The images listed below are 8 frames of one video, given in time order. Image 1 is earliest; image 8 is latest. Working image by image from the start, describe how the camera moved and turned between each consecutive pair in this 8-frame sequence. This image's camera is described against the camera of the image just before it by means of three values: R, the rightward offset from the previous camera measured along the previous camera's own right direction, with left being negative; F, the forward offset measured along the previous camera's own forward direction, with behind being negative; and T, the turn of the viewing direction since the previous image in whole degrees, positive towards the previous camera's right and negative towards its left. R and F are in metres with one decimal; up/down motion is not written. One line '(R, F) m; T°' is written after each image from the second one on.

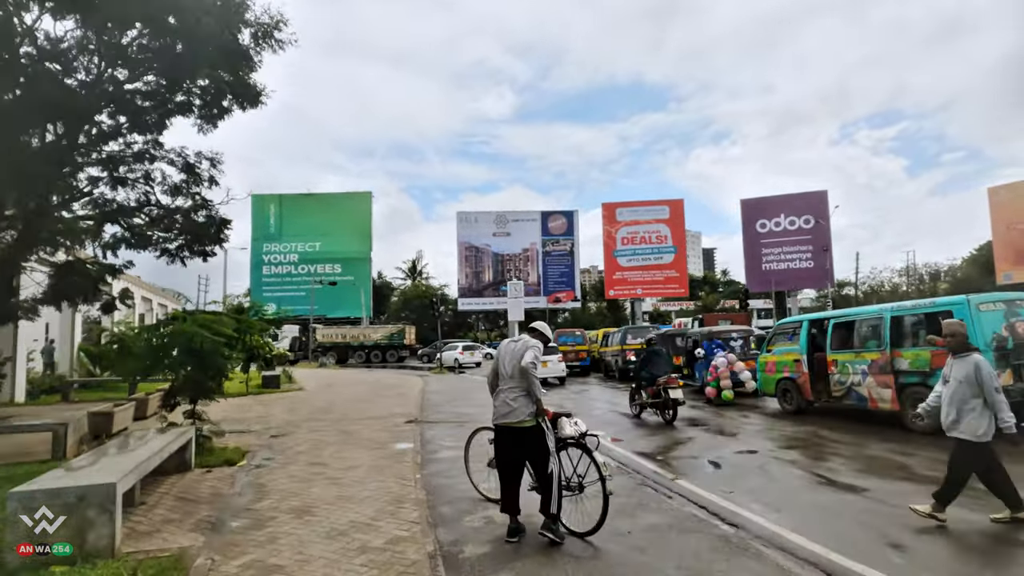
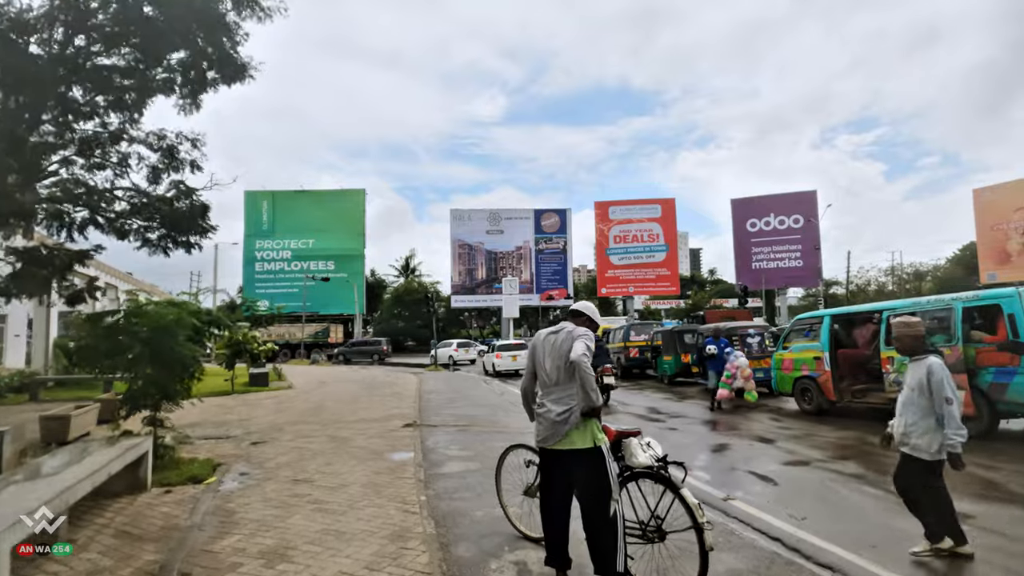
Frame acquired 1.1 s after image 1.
(-0.3, +1.2) m; +1°
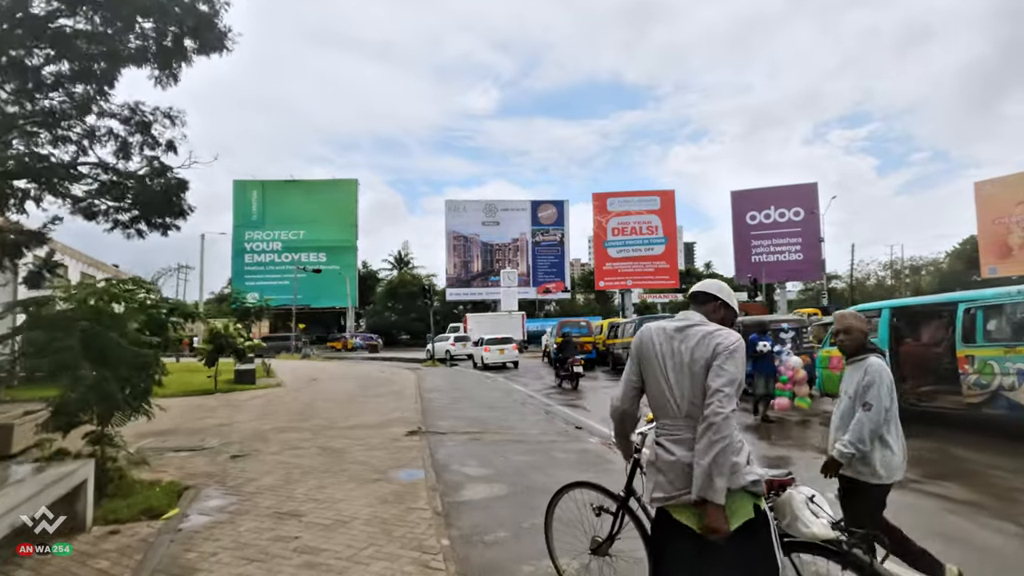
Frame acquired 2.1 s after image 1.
(-0.5, +1.4) m; +1°
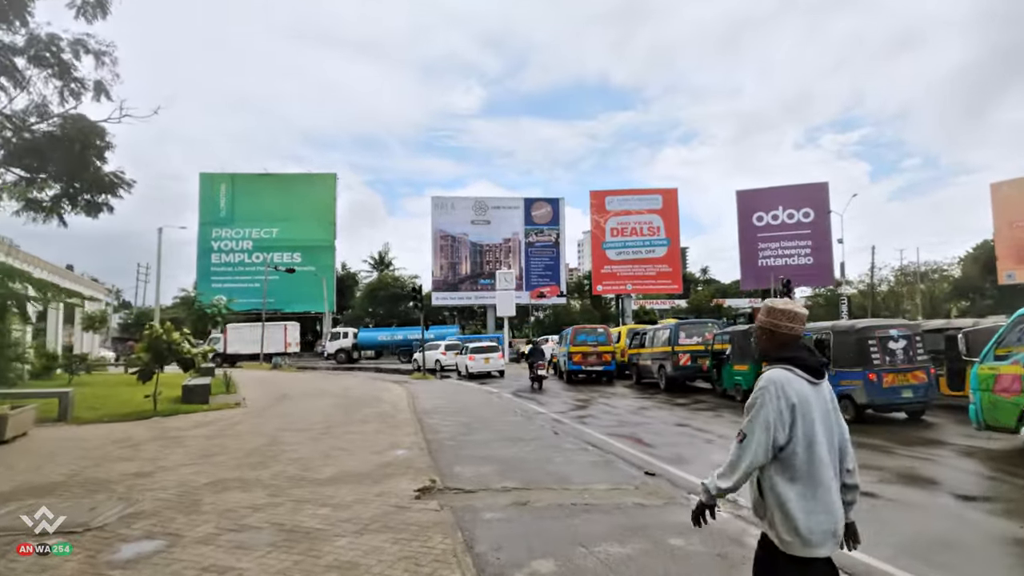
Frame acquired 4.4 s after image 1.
(-0.9, +3.1) m; +2°
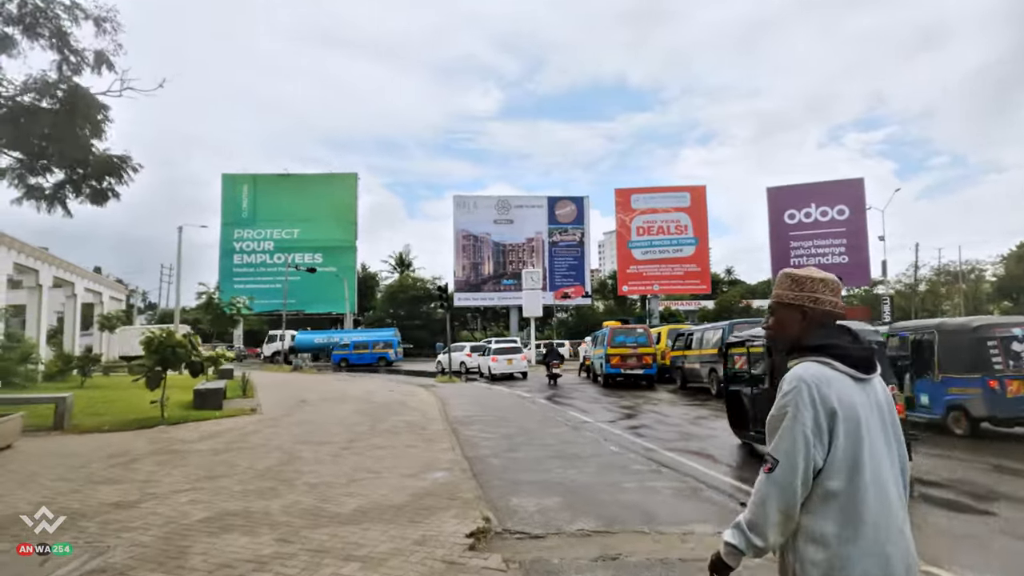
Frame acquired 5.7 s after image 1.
(-0.5, +1.5) m; -2°
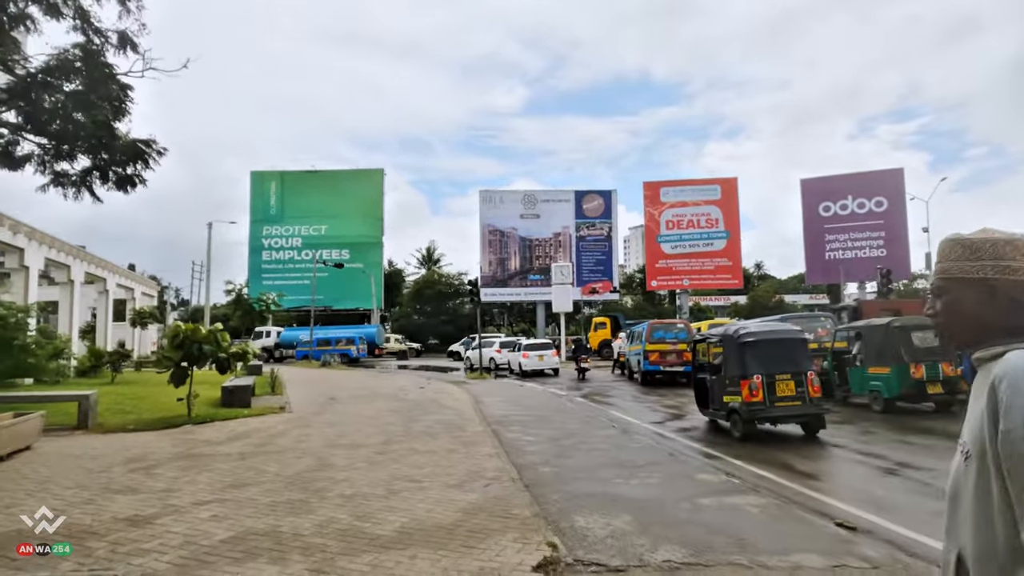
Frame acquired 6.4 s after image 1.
(-0.3, +0.8) m; -2°
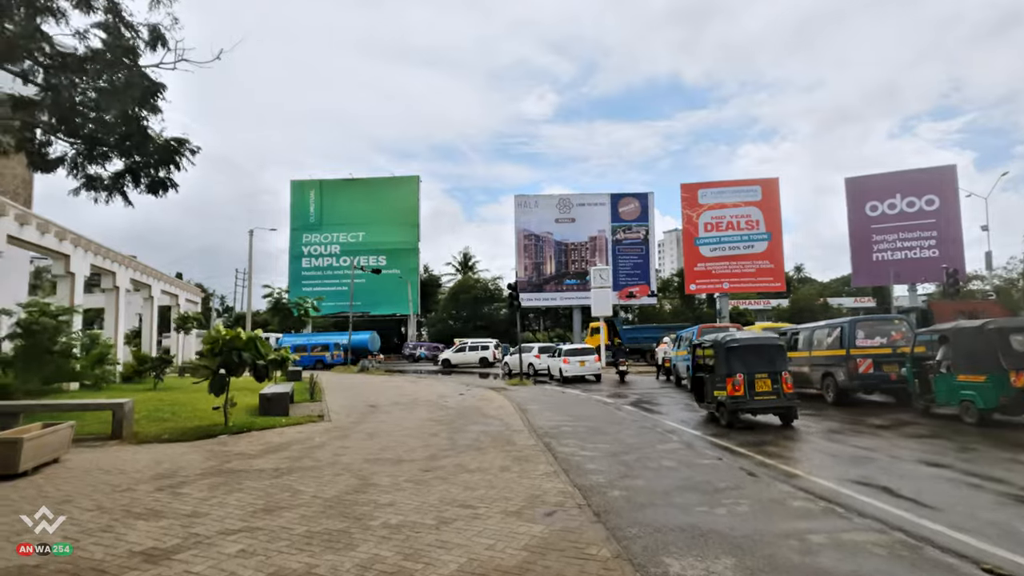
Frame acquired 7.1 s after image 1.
(-0.3, +0.8) m; -4°
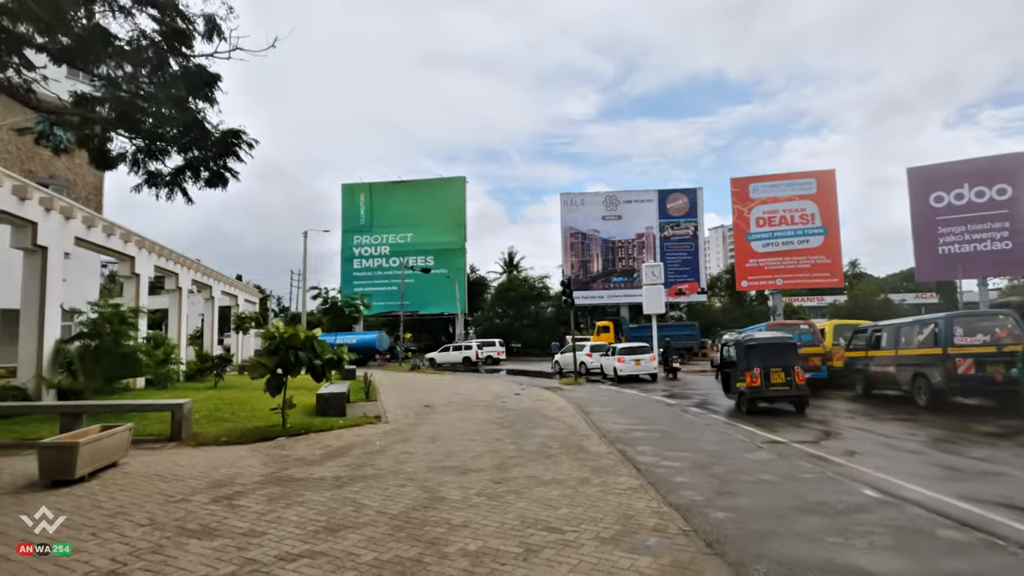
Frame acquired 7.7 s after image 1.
(-0.4, +0.7) m; -5°
